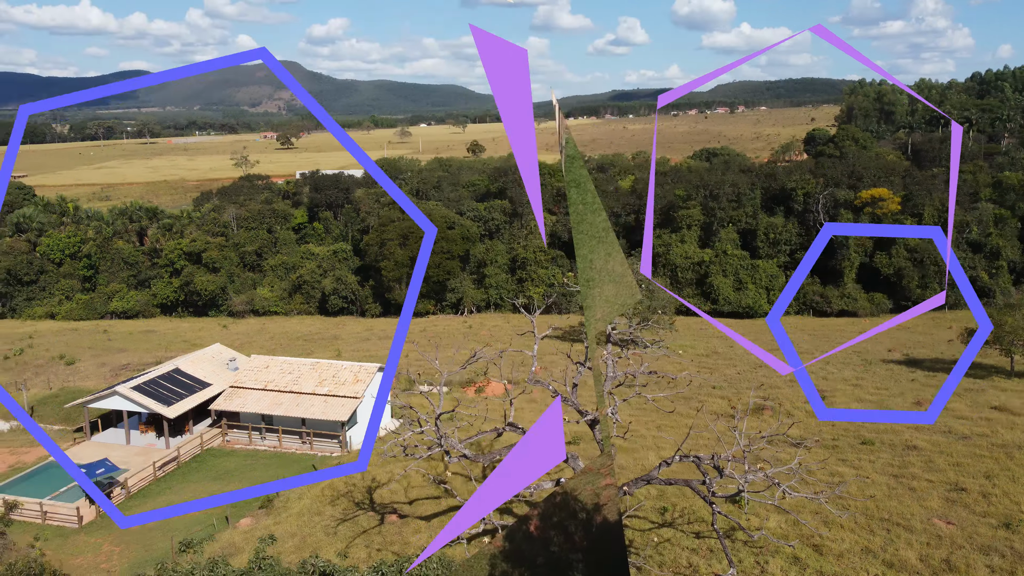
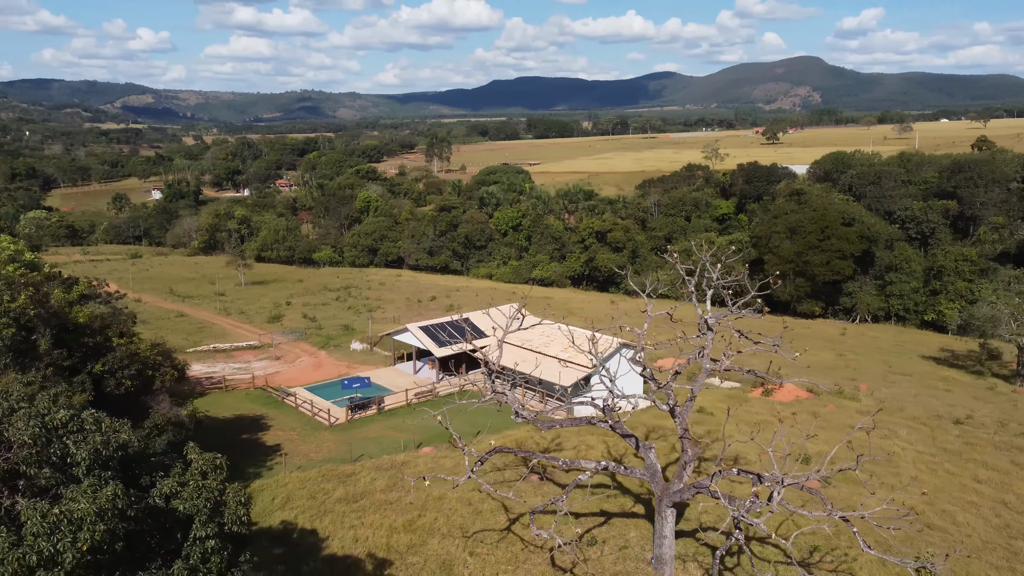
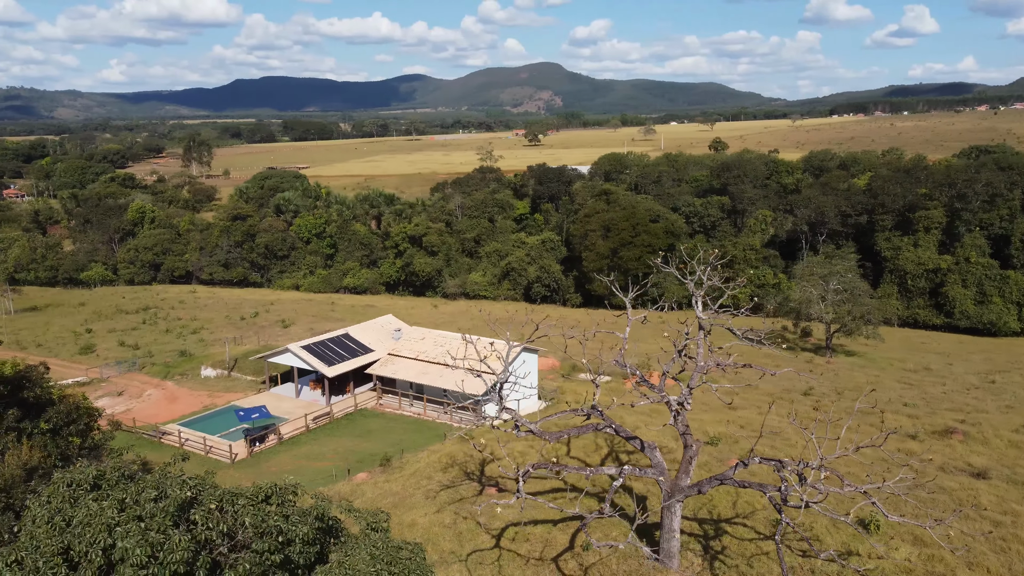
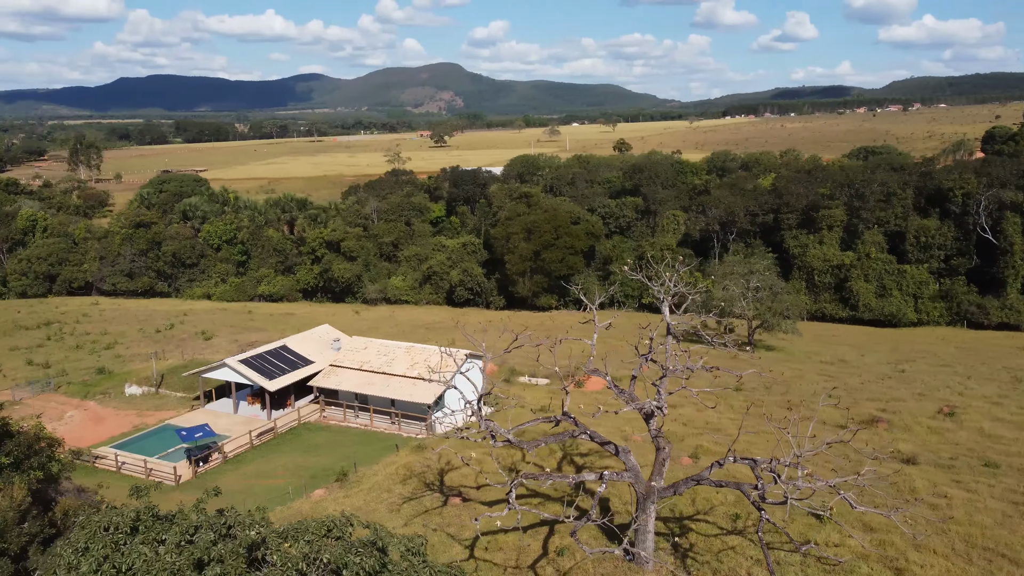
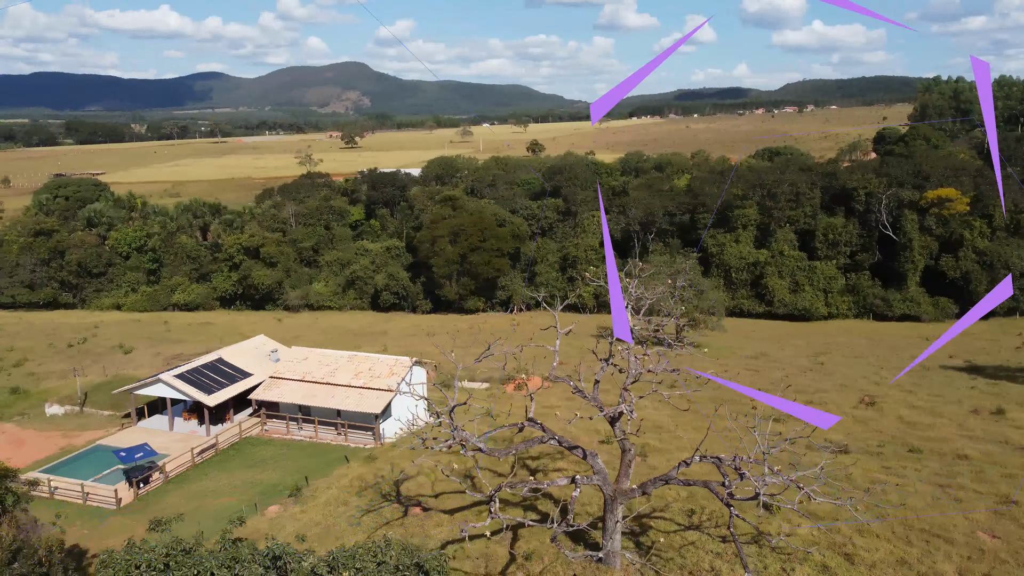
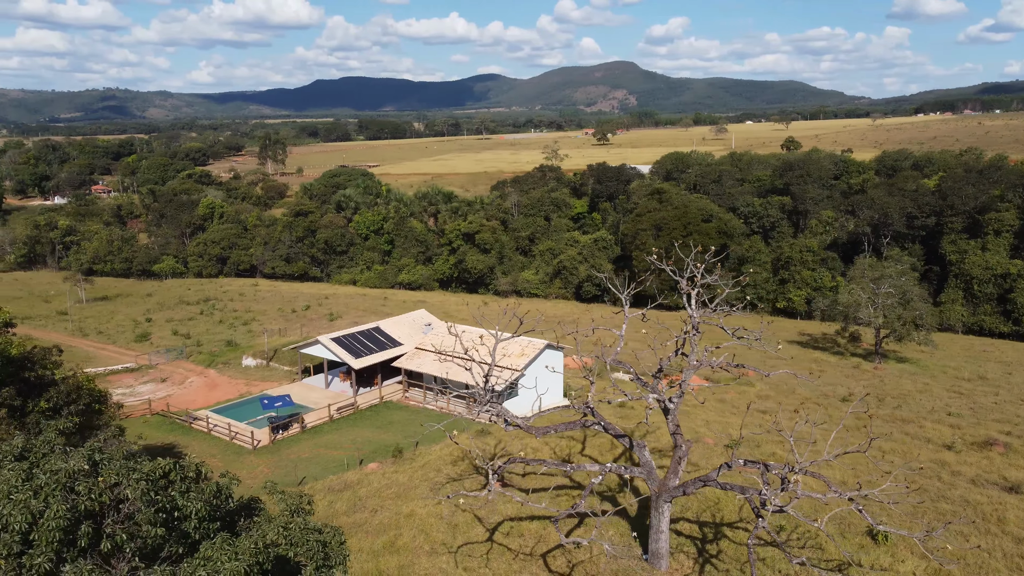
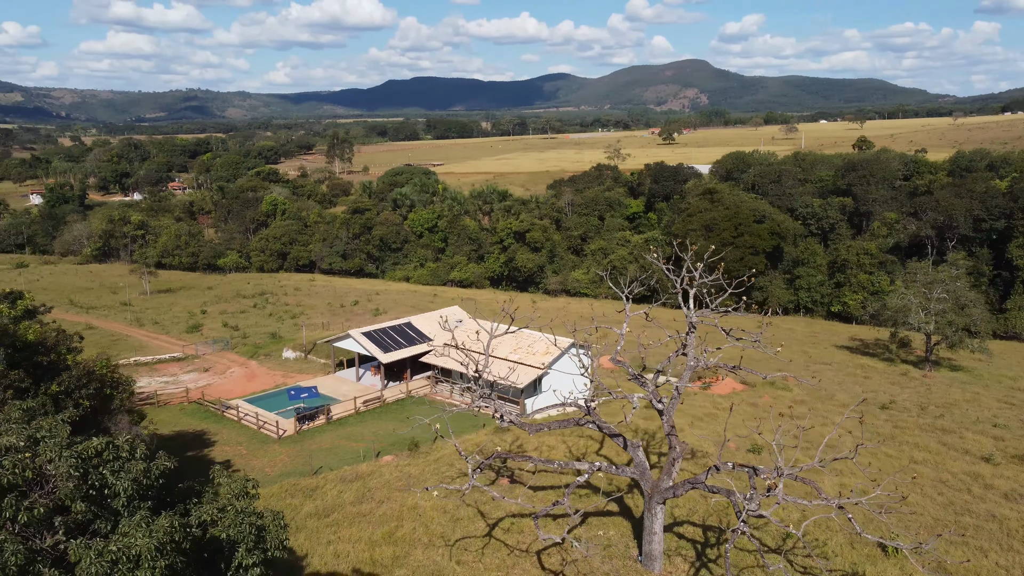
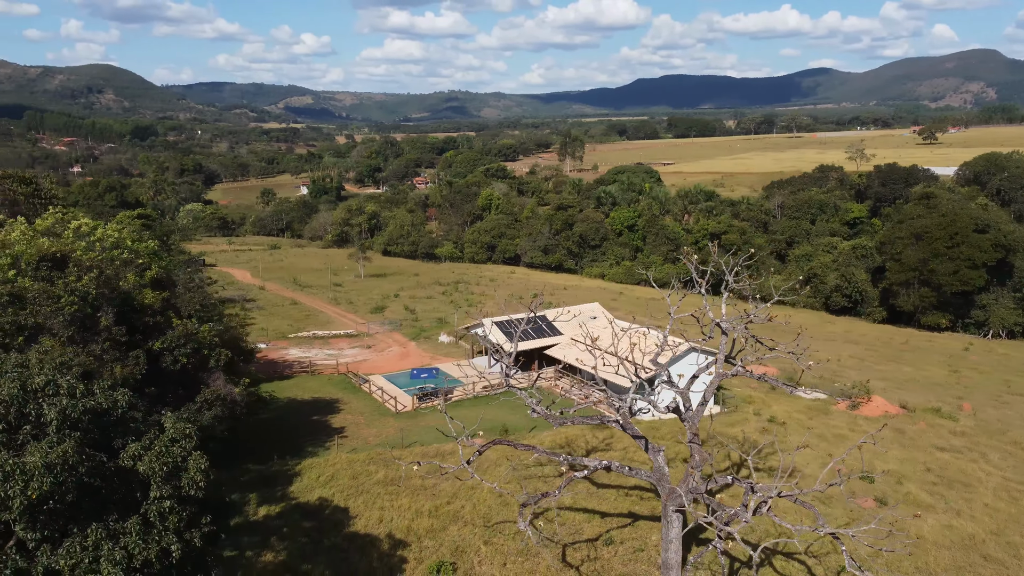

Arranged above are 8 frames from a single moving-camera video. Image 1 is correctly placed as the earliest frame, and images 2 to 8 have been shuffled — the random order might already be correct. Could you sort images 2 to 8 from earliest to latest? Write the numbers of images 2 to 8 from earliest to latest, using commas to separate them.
5, 4, 3, 6, 7, 2, 8
